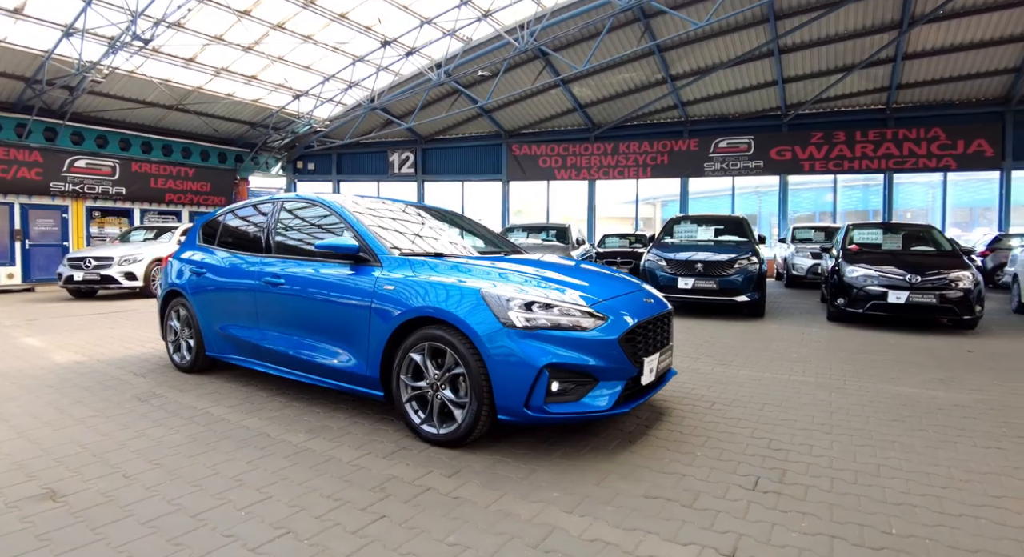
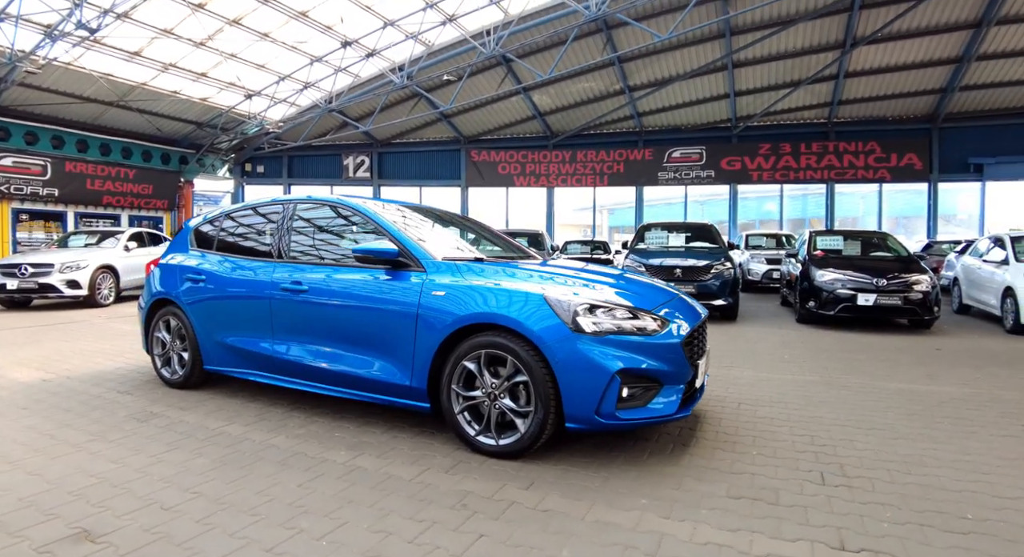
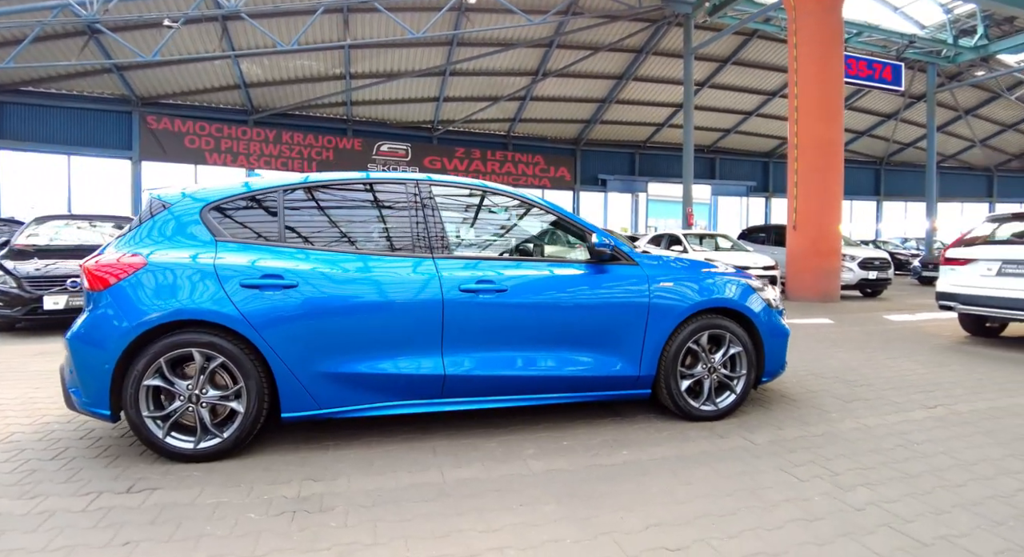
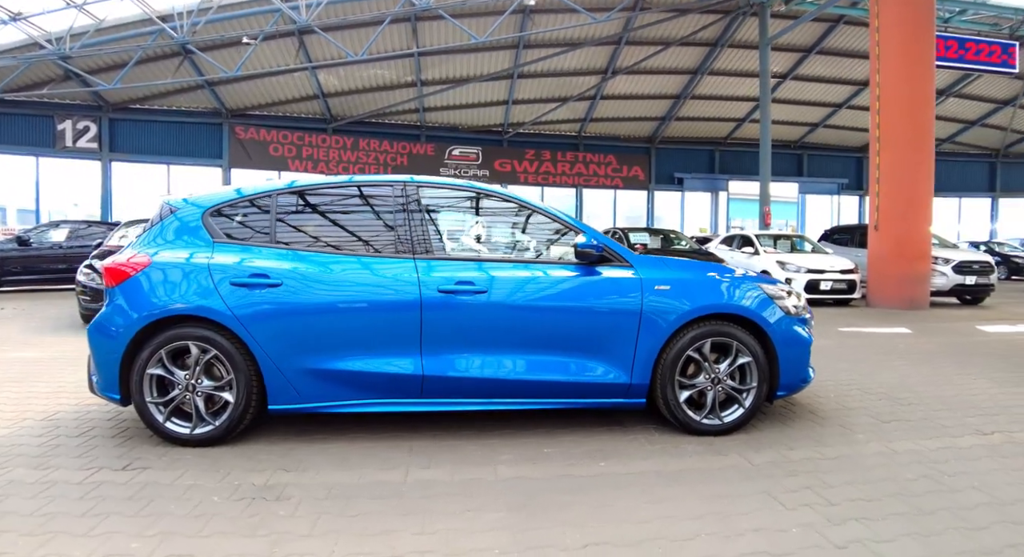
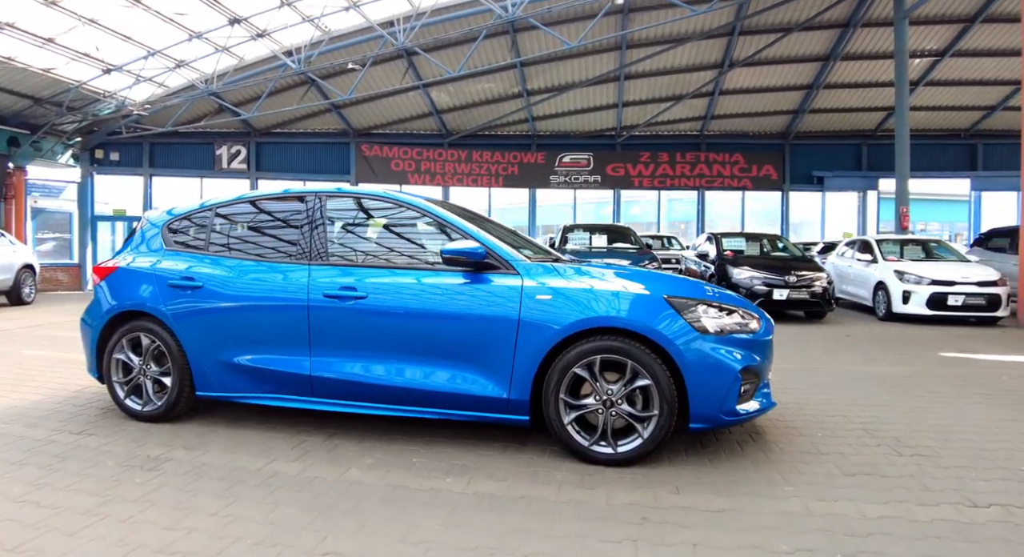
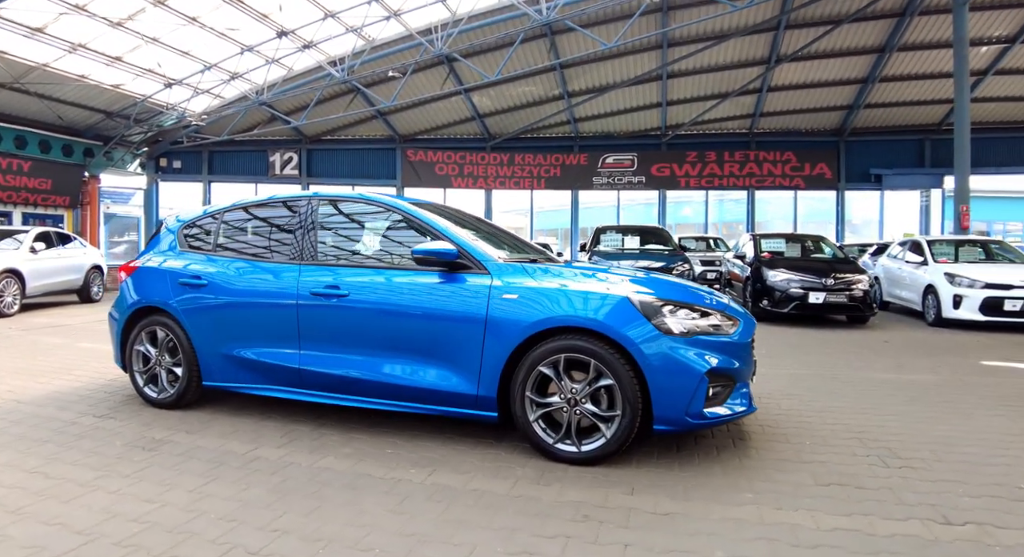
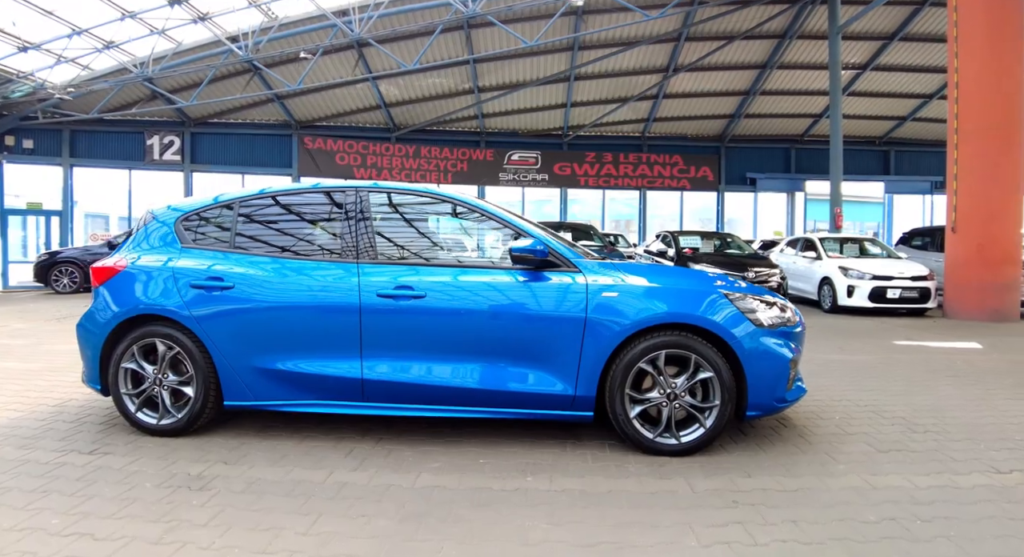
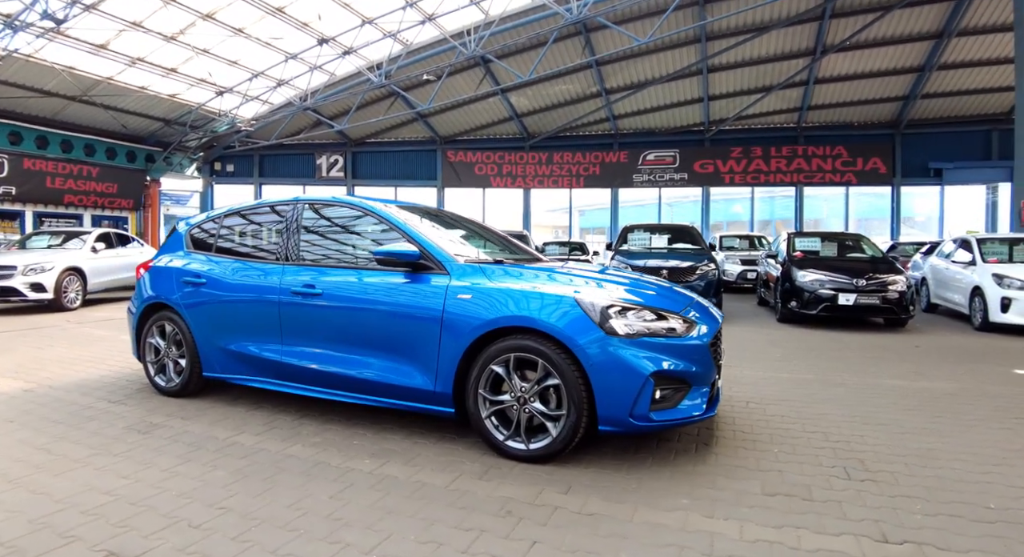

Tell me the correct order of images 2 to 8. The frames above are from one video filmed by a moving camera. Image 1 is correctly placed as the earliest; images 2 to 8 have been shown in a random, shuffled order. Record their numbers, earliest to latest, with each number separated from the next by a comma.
2, 8, 6, 5, 7, 4, 3
